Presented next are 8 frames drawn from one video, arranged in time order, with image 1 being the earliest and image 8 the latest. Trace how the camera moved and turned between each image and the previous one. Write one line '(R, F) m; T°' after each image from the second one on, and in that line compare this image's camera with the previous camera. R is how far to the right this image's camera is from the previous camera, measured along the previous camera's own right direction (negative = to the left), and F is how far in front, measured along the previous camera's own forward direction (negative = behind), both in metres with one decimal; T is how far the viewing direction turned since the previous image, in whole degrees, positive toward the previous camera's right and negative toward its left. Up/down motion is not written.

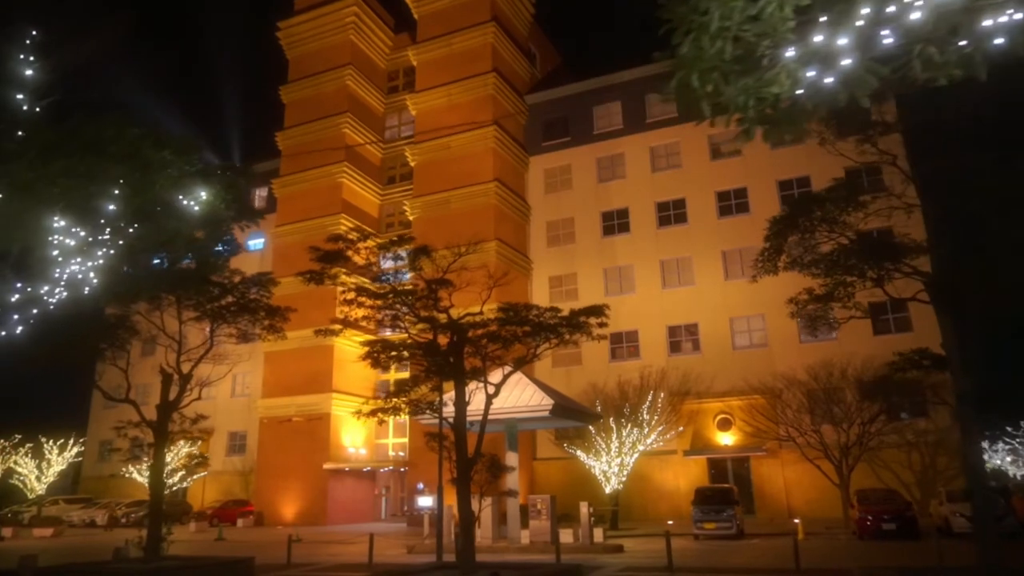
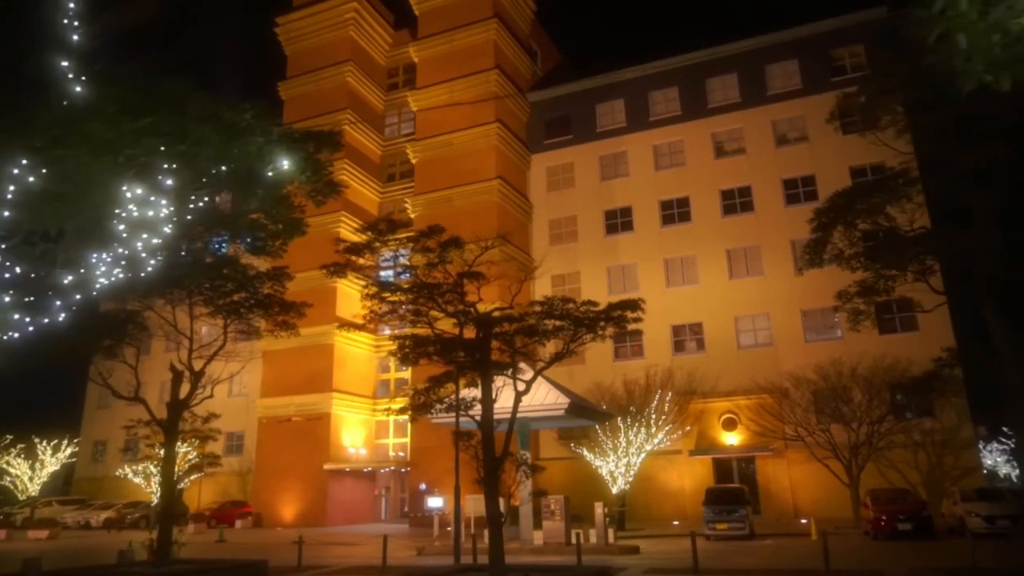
(-0.6, +0.3) m; +1°
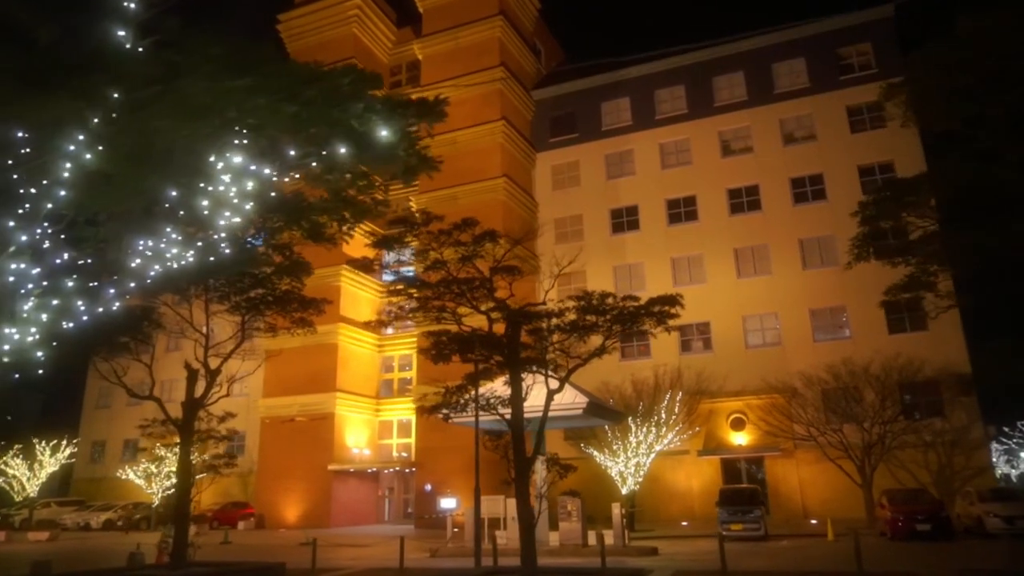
(-0.5, +0.3) m; 0°
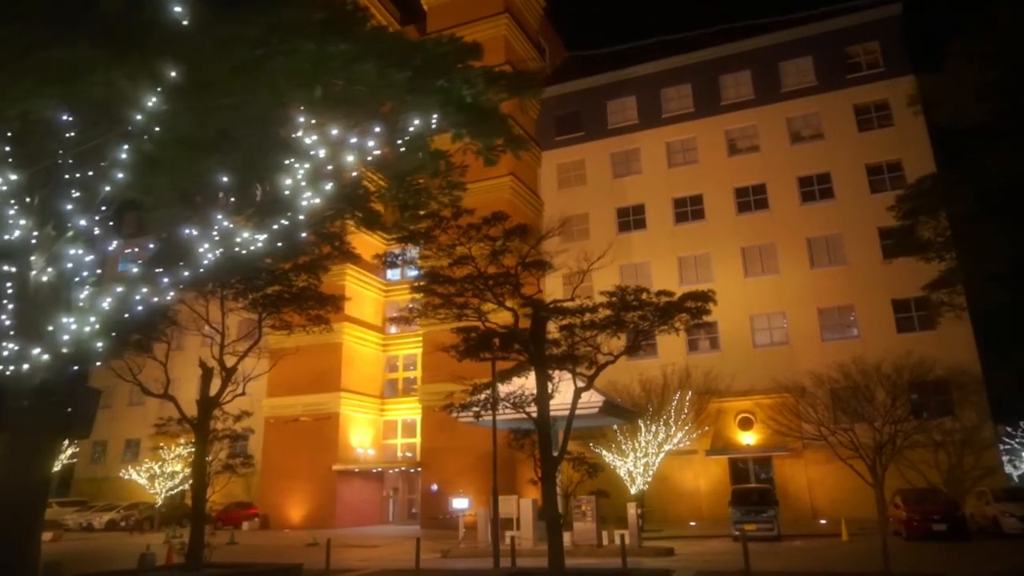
(-0.4, +0.2) m; 0°
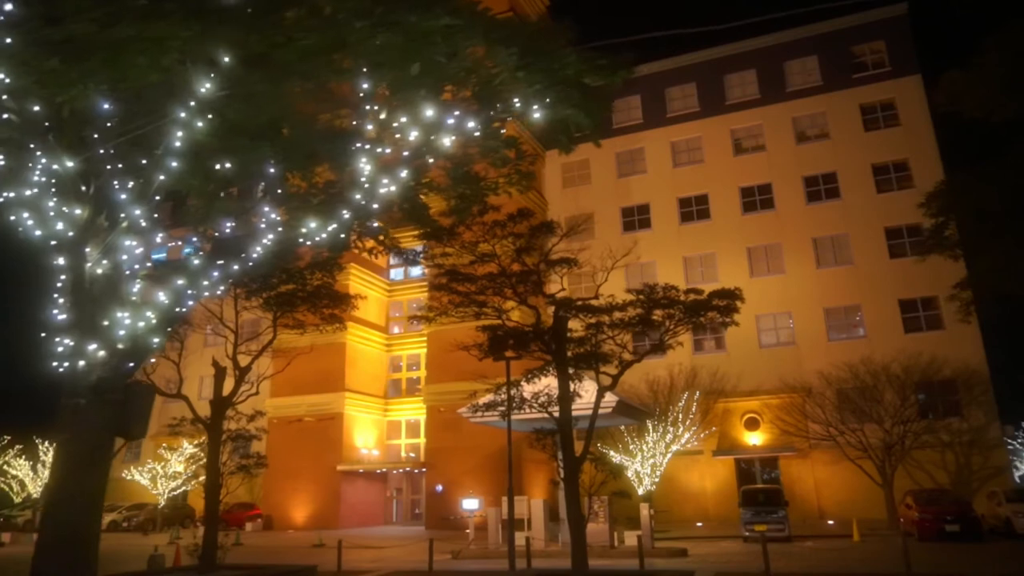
(-0.3, +0.1) m; 0°
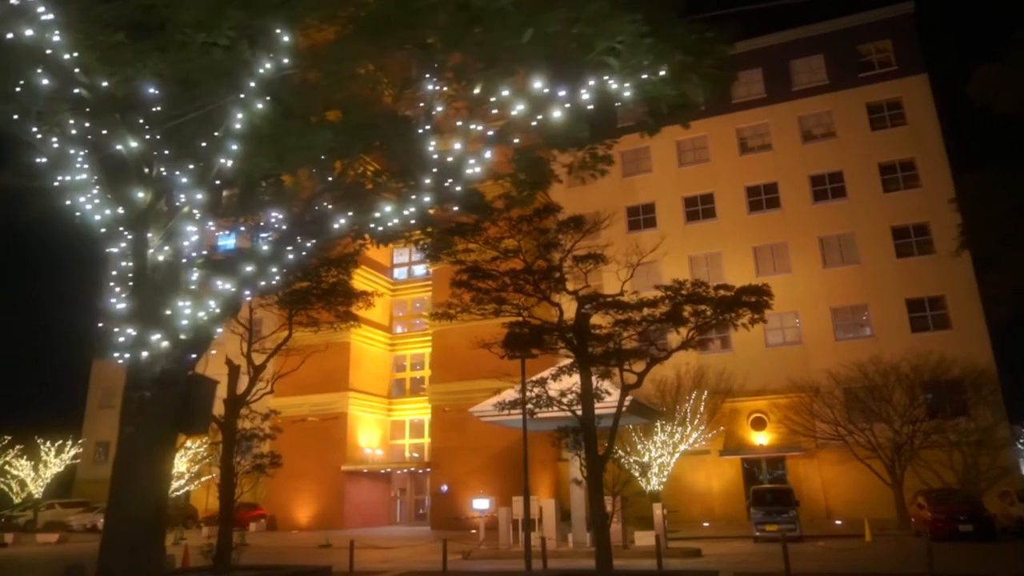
(-0.3, +0.1) m; 0°
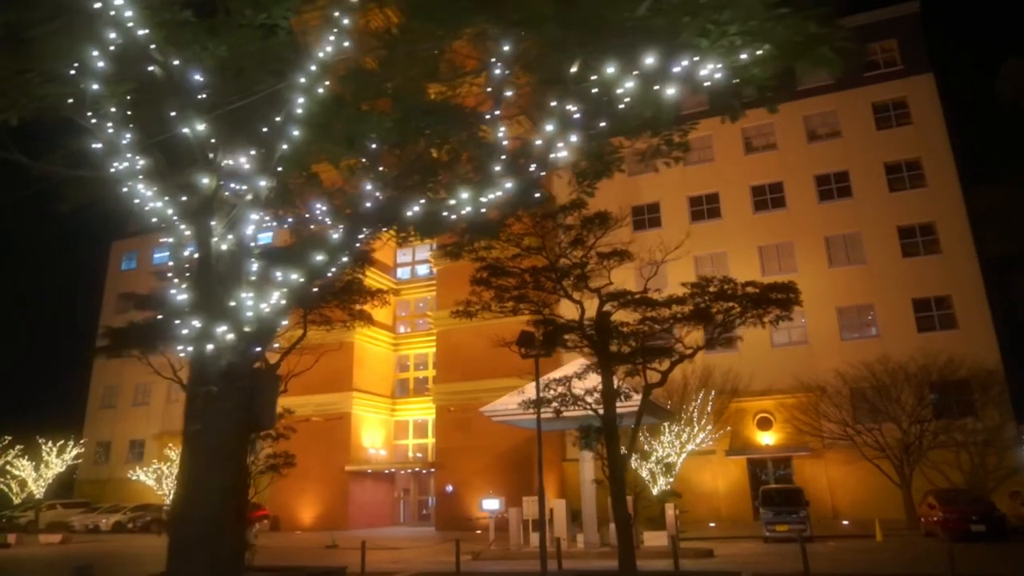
(-0.3, +0.1) m; 0°
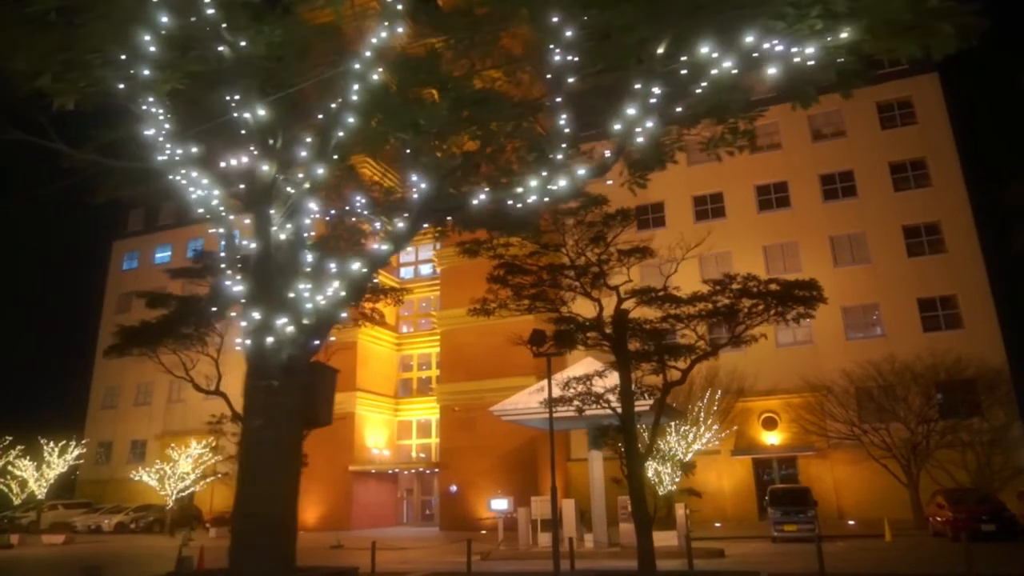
(-0.3, +0.1) m; 0°
